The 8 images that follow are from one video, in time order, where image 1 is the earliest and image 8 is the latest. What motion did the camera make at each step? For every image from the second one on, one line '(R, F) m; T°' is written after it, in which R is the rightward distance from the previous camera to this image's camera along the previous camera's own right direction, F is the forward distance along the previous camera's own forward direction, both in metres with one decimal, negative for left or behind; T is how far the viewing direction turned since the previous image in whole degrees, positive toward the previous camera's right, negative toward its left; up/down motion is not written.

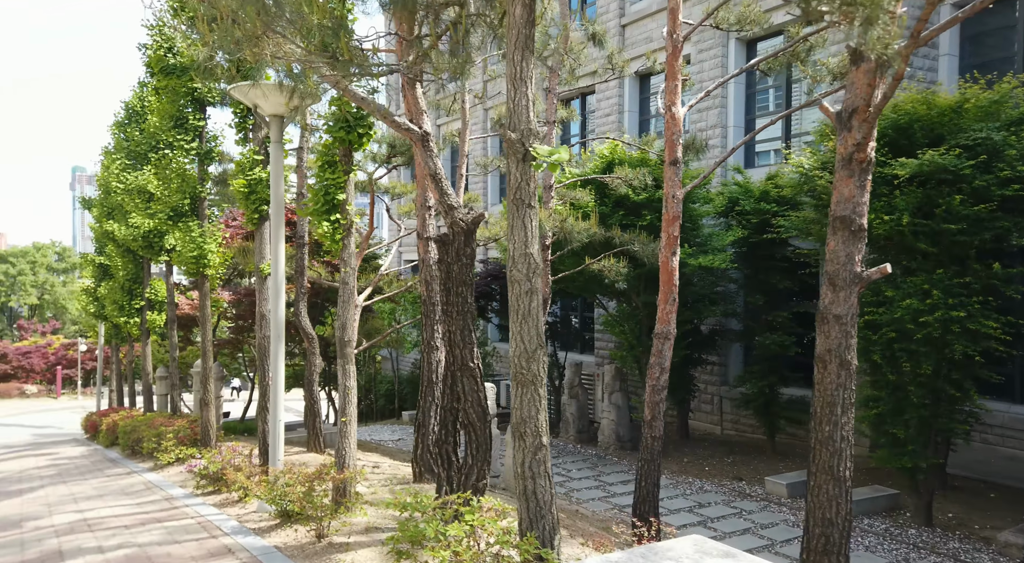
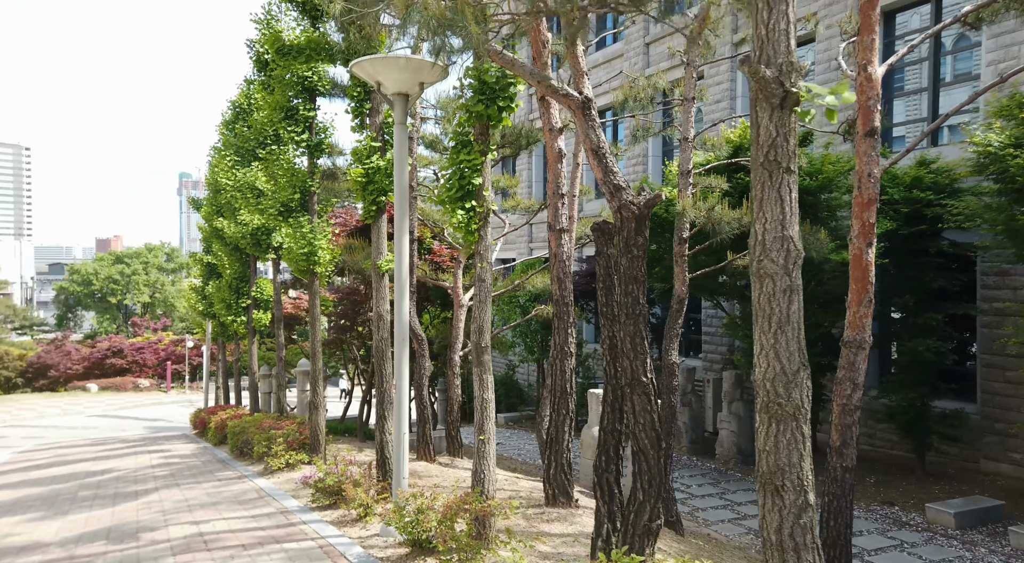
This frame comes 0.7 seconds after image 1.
(-0.4, +0.6) m; -6°
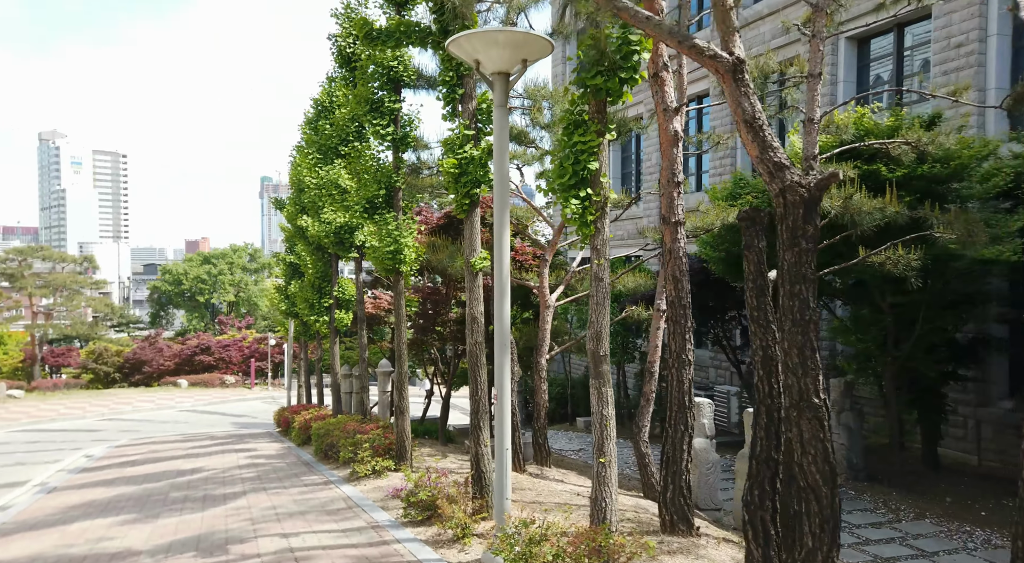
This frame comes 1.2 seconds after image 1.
(-0.2, +0.5) m; -5°
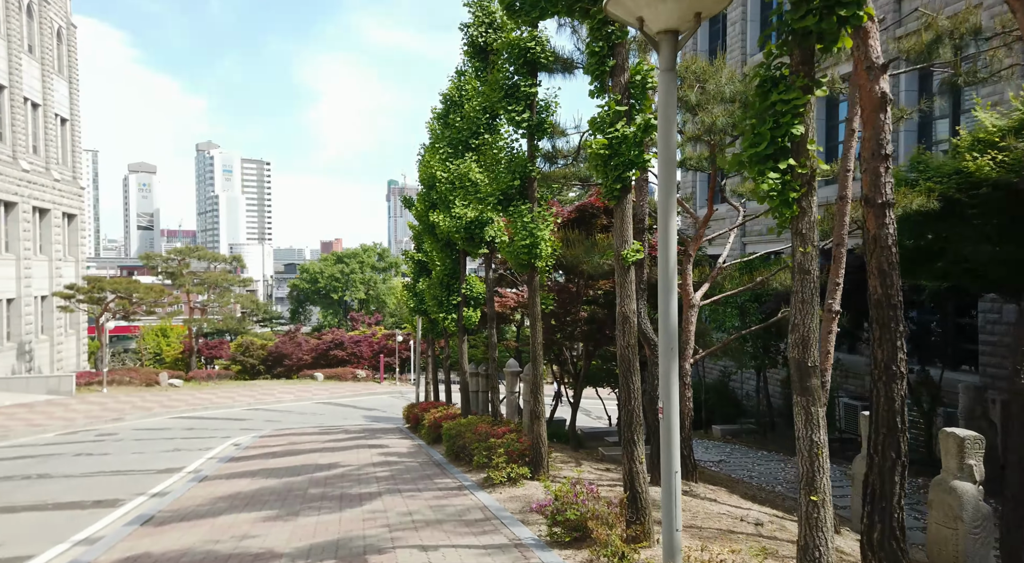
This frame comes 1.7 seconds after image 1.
(-0.2, +0.6) m; -9°
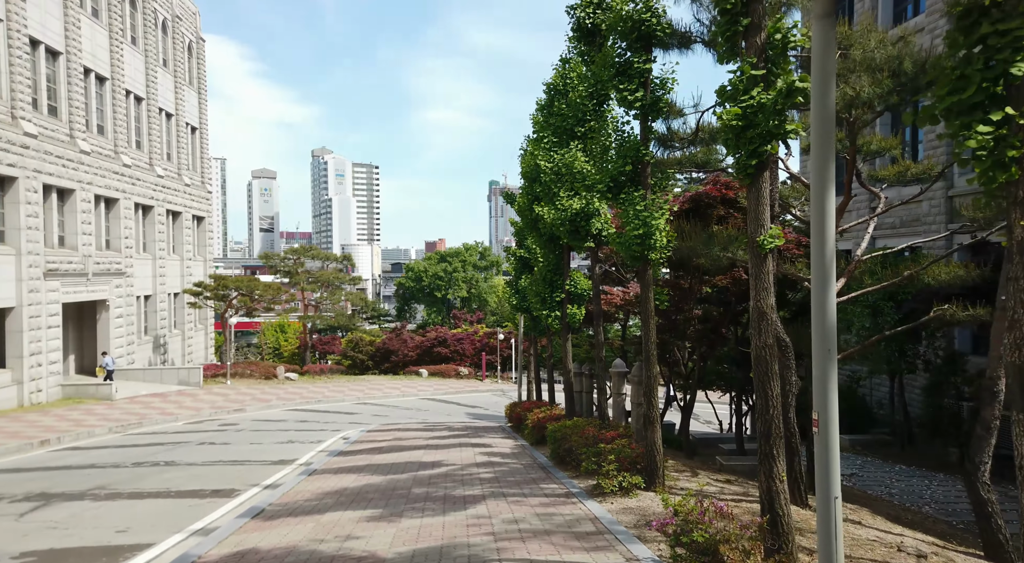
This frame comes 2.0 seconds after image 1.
(-0.1, +0.5) m; -7°
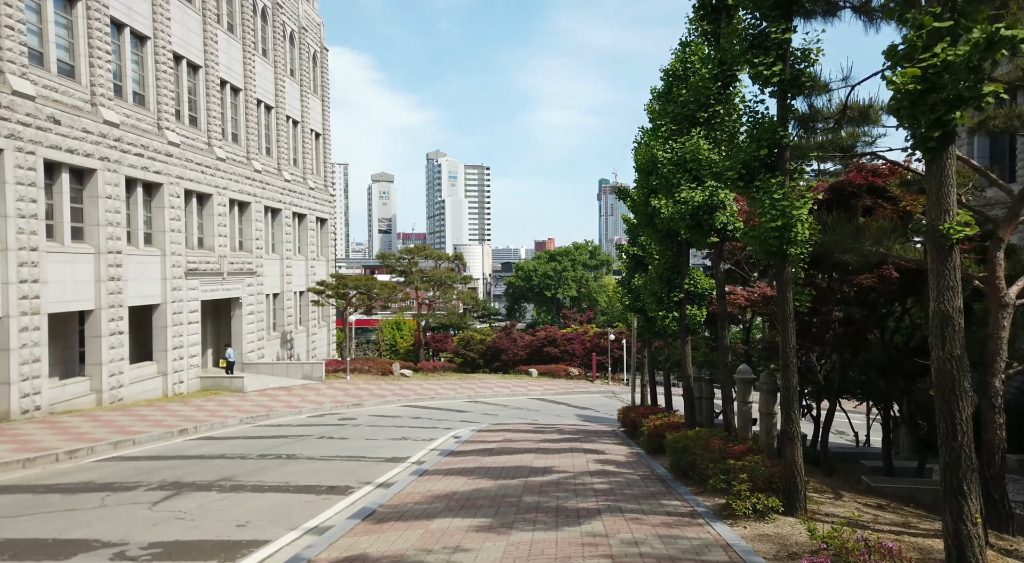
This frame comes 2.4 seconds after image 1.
(-0.1, +0.6) m; -8°
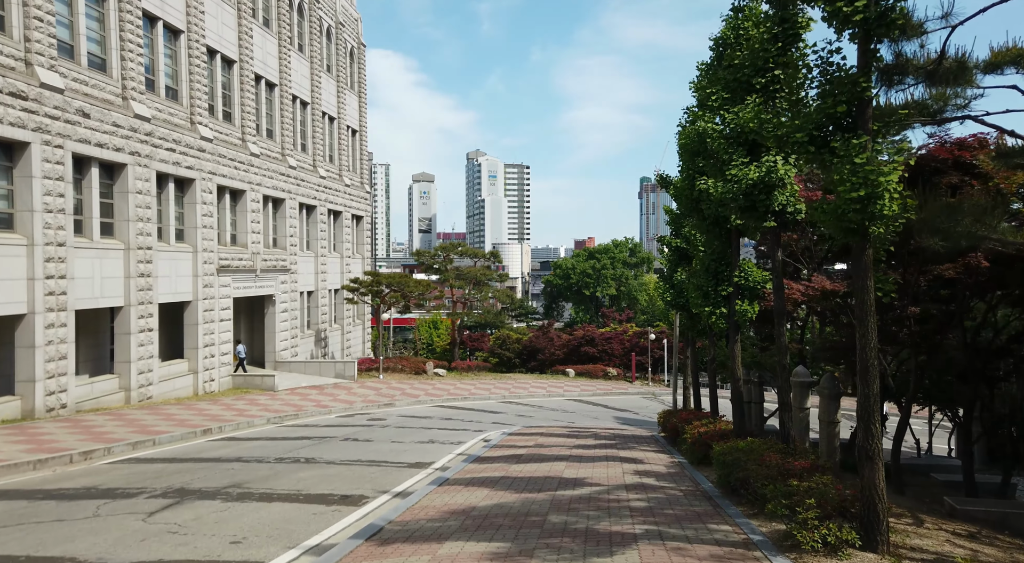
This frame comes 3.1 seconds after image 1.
(+0.2, +1.2) m; -3°
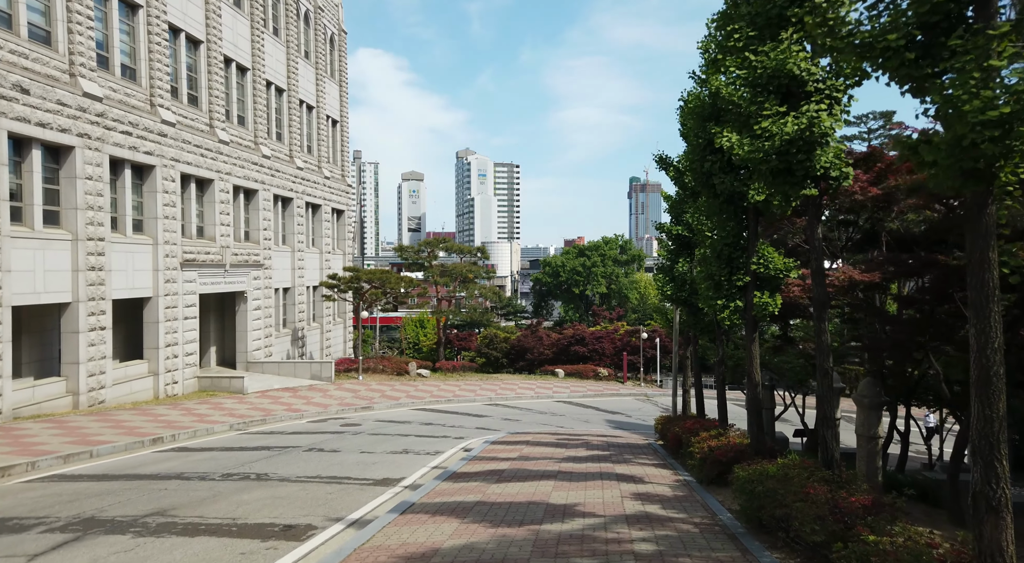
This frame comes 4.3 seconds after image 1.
(+0.2, +2.1) m; +1°
